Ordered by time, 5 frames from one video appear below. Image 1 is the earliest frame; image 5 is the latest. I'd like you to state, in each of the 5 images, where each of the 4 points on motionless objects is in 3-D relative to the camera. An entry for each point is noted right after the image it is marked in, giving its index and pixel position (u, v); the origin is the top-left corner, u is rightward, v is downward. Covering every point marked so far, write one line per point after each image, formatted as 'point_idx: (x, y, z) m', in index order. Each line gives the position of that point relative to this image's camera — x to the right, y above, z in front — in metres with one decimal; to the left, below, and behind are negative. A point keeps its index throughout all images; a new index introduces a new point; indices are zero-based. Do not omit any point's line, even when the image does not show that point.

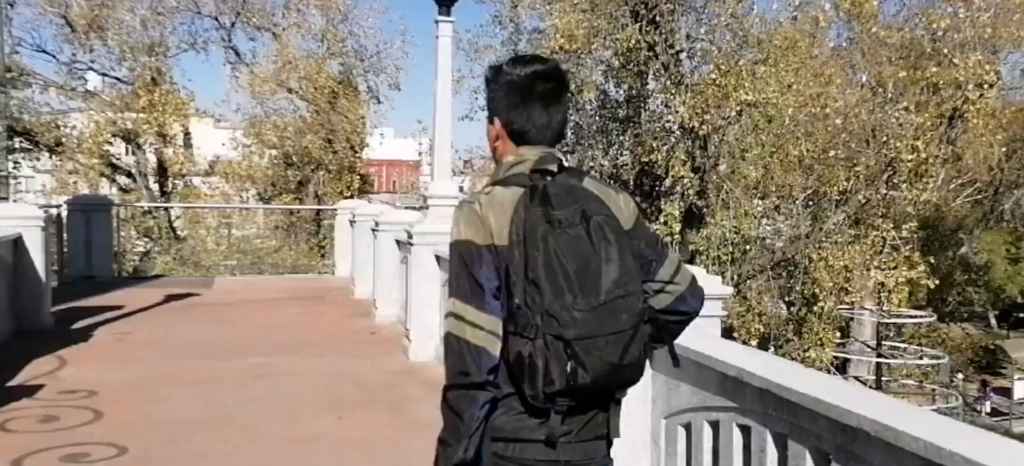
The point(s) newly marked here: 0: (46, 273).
0: (-5.1, -0.4, +9.7) m
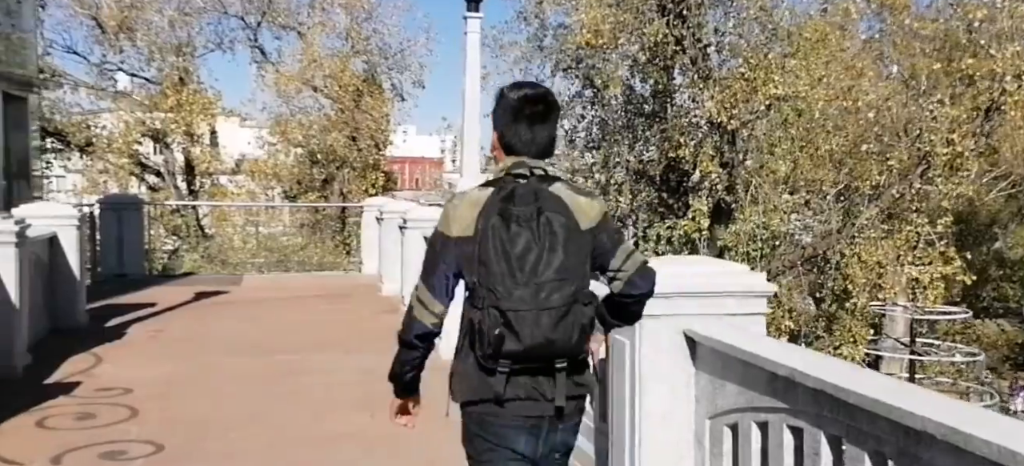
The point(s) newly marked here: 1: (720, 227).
0: (-4.8, -0.4, +9.8) m
1: (+3.3, +0.1, +13.9) m
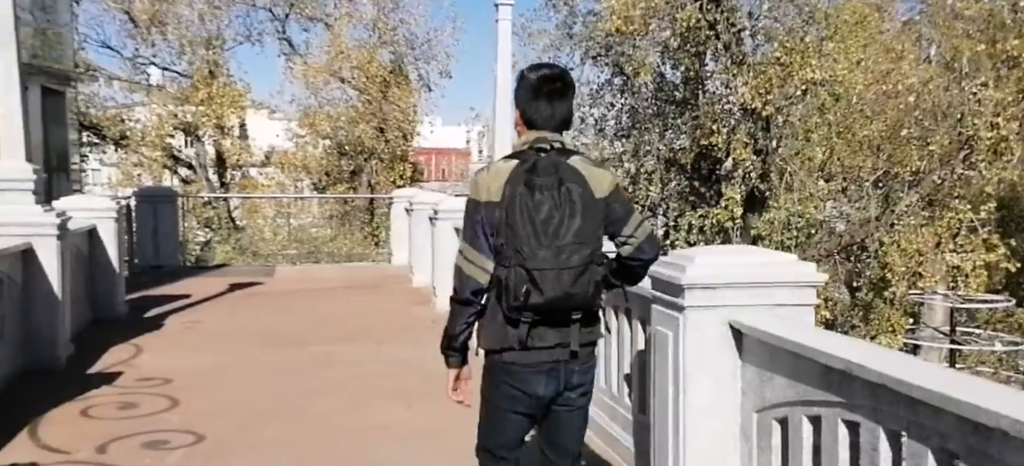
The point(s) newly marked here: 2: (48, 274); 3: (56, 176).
0: (-4.4, -0.3, +9.9) m
1: (+3.8, +0.3, +13.7) m
2: (-3.9, -0.3, +7.5) m
3: (-6.8, +0.8, +13.1) m
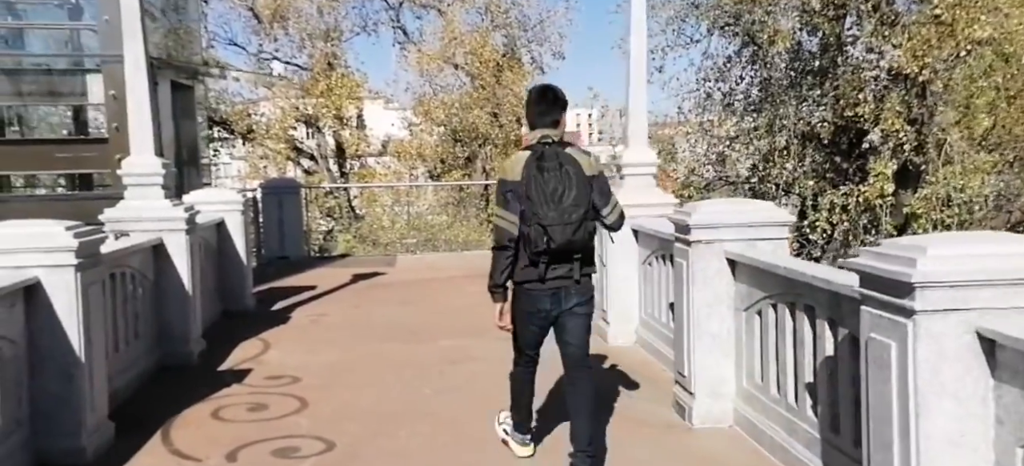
0: (-3.0, -0.3, +9.9) m
1: (+5.6, +0.6, +12.6) m
2: (-2.8, -0.3, +7.3) m
3: (-4.9, +0.9, +13.2) m
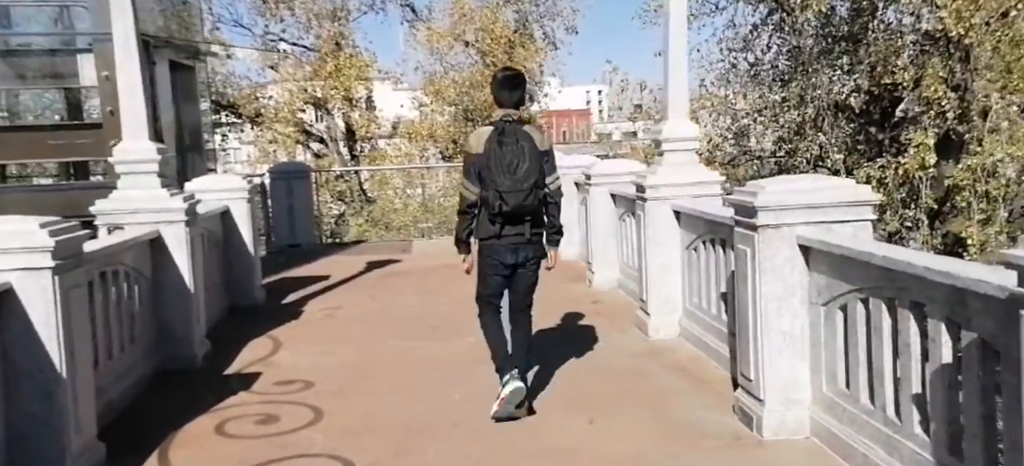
0: (-2.7, -0.1, +9.3) m
1: (+5.9, +0.9, +11.8) m
2: (-2.6, -0.2, +6.7) m
3: (-4.6, +1.1, +12.6) m
